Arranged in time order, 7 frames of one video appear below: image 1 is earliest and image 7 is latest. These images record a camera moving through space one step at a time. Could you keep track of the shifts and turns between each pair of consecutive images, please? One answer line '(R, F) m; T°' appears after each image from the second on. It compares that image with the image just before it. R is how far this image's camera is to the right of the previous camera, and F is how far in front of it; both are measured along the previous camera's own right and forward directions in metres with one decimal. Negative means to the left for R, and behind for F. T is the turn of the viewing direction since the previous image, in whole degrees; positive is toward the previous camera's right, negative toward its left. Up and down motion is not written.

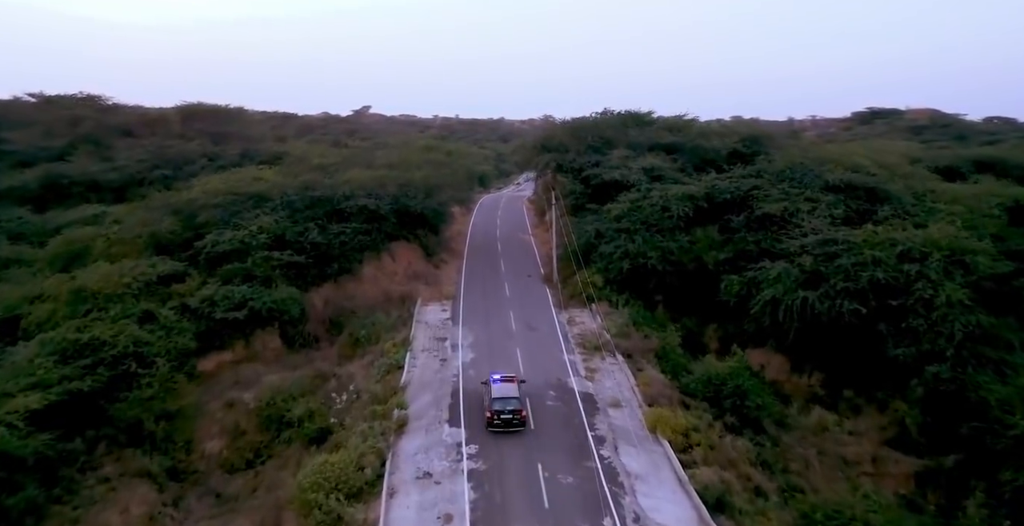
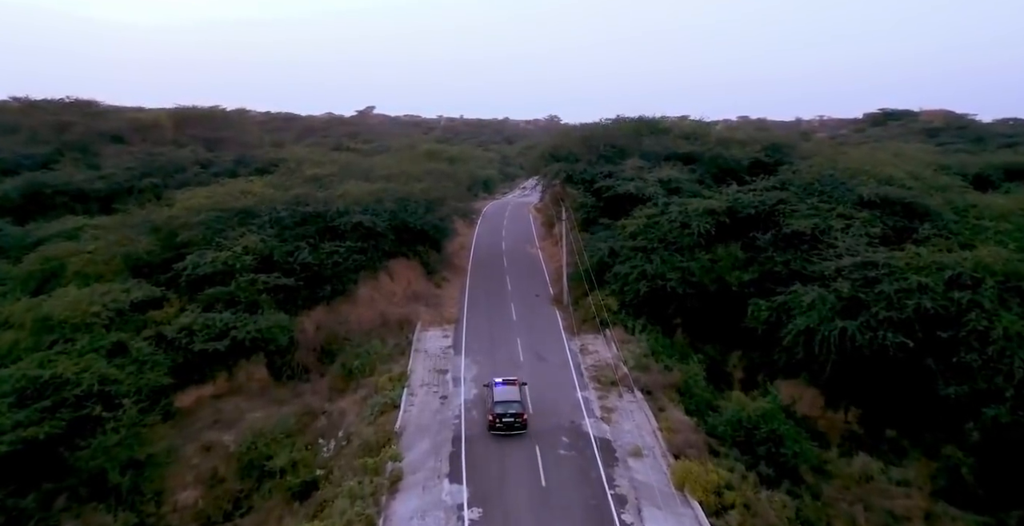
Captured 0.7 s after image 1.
(-0.1, +2.6) m; 0°
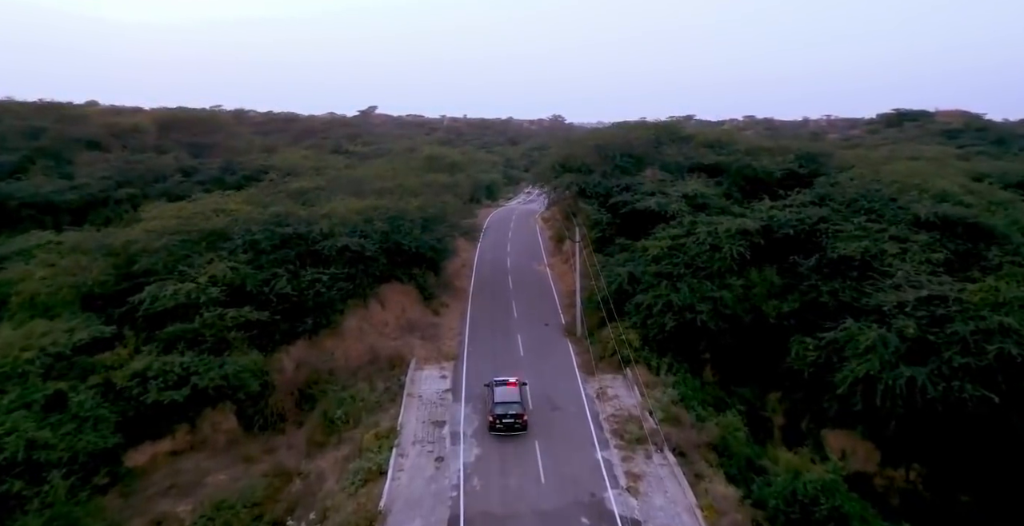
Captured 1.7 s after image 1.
(-0.2, +3.8) m; 0°
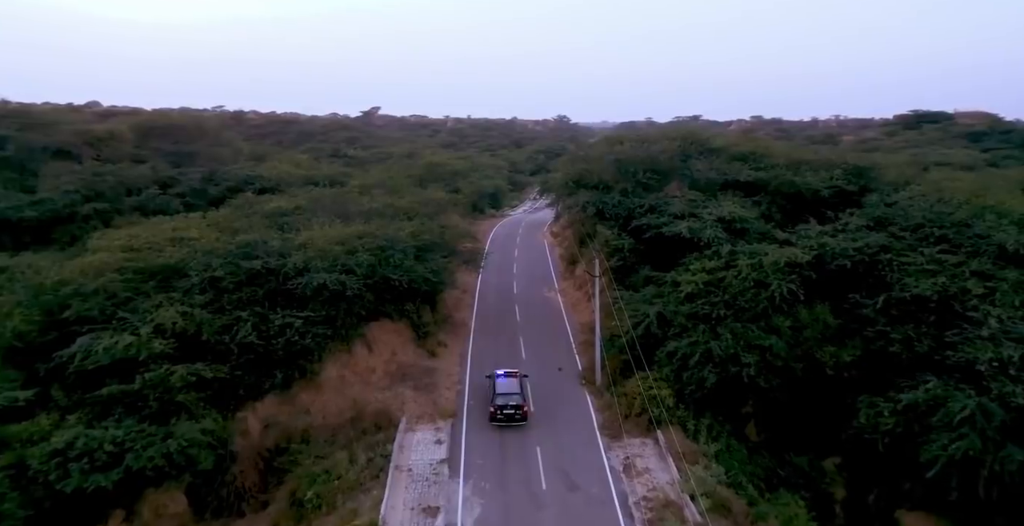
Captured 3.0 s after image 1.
(-0.1, +4.4) m; 0°
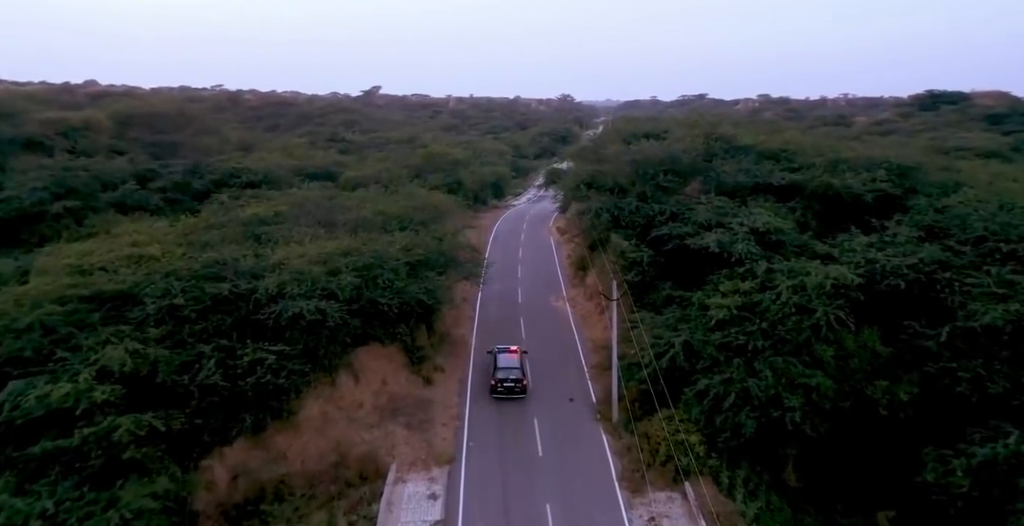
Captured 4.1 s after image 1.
(-0.1, +3.2) m; 0°
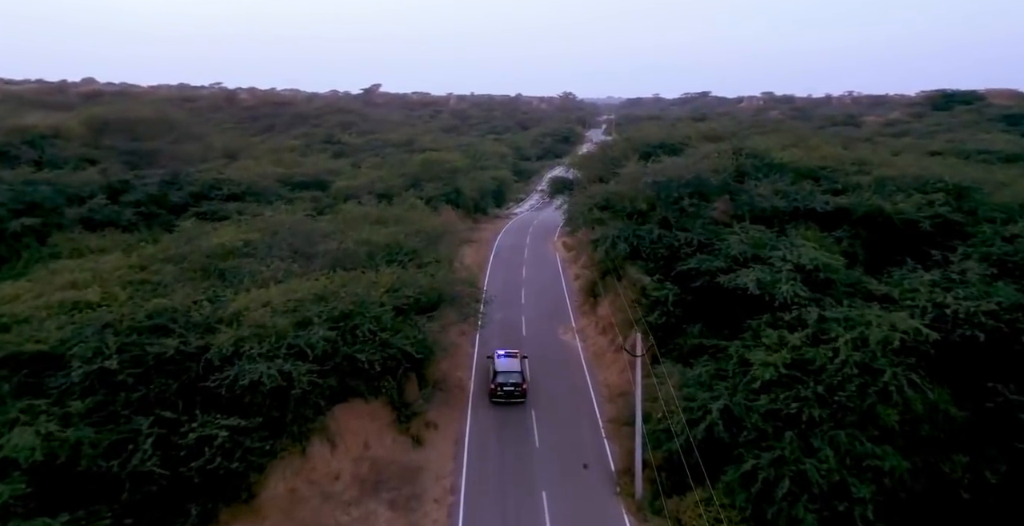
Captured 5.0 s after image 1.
(-0.1, +3.5) m; 0°
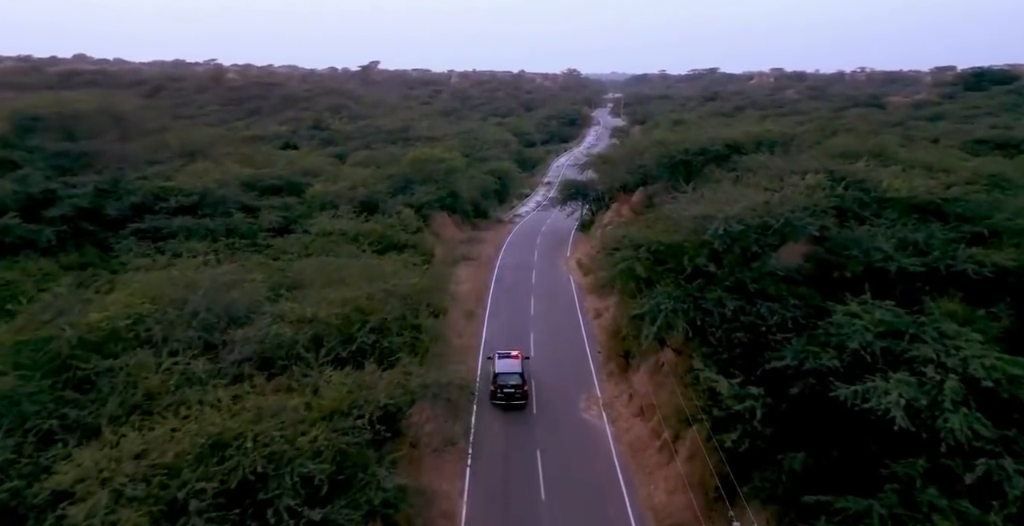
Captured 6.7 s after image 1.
(-0.2, +7.4) m; 0°
